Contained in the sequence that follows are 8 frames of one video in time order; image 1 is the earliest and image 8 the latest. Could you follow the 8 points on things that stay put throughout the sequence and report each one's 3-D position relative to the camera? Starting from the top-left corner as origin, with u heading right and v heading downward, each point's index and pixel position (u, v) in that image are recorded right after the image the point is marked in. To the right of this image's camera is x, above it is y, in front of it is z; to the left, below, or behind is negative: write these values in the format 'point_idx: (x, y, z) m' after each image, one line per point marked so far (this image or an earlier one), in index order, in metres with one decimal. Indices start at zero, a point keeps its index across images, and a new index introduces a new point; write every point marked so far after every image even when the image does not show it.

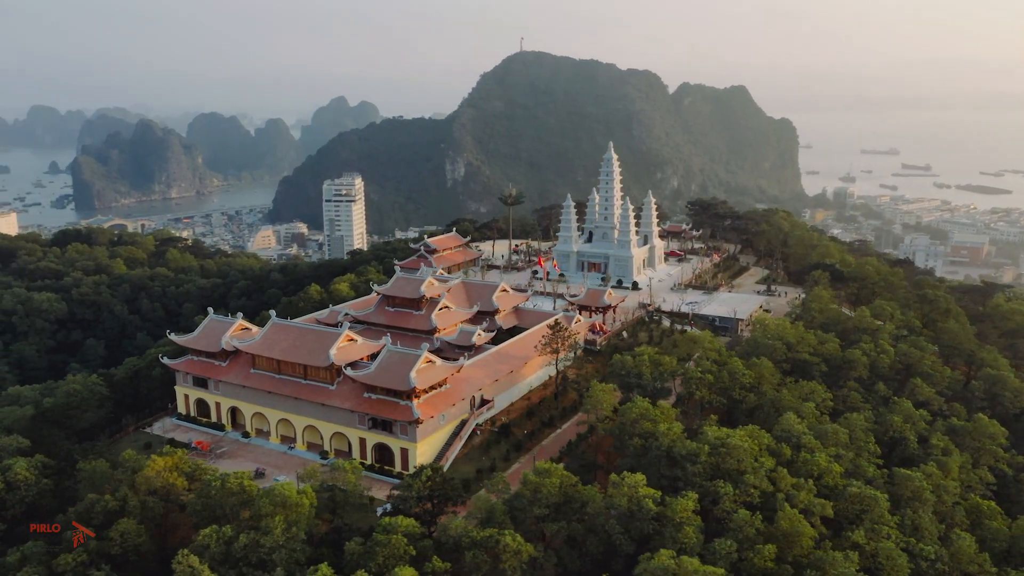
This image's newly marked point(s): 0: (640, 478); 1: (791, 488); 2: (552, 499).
0: (+2.7, -4.2, +18.2) m
1: (+6.6, -4.7, +19.5) m
2: (+0.8, -4.5, +17.8) m
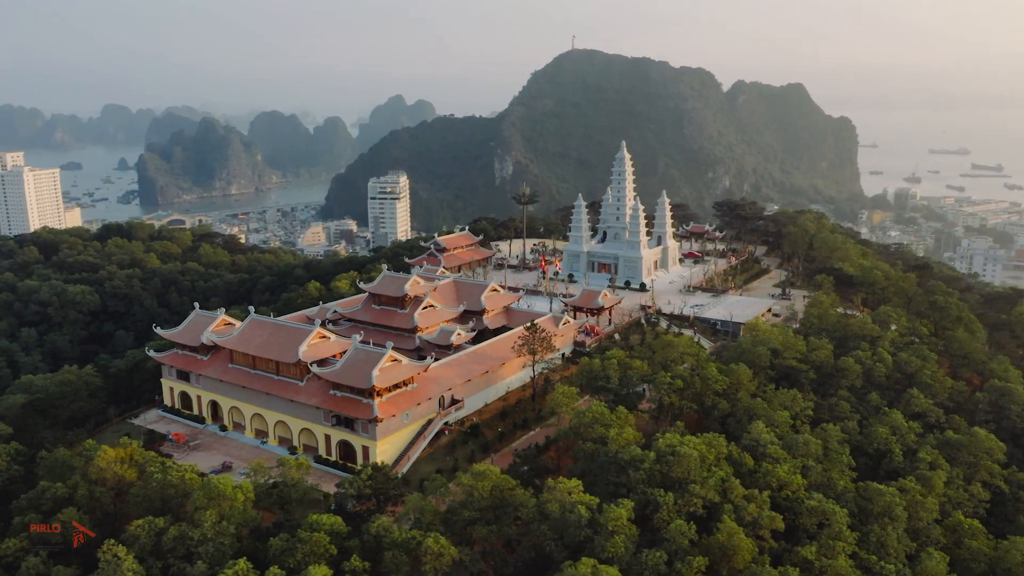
0: (+1.3, -4.3, +17.9) m
1: (+5.2, -4.8, +18.9) m
2: (-0.7, -4.5, +17.7) m
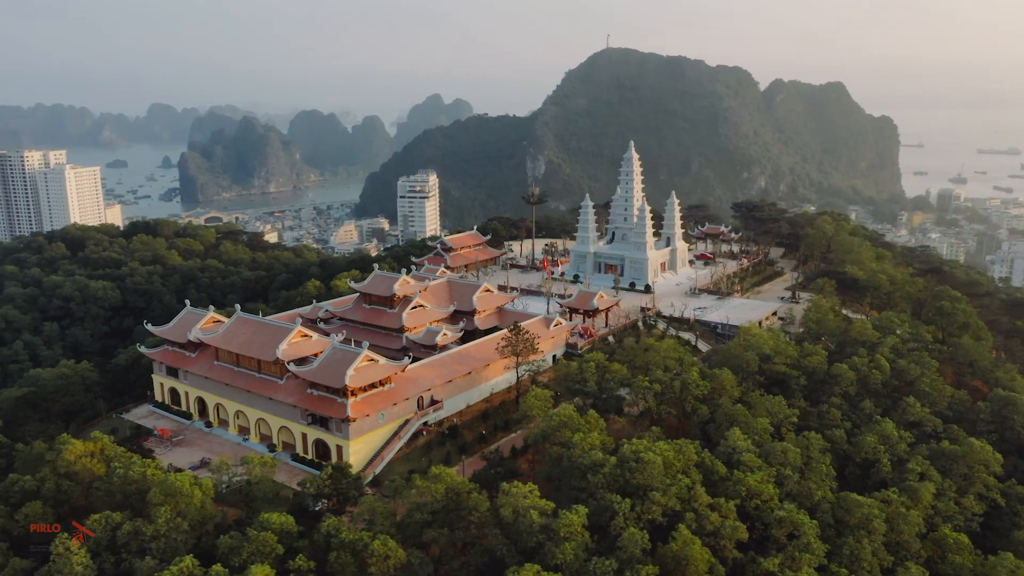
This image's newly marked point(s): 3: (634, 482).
0: (+0.4, -4.3, +17.7) m
1: (+4.3, -4.9, +18.6) m
2: (-1.6, -4.6, +17.6) m
3: (+2.7, -4.3, +18.6) m
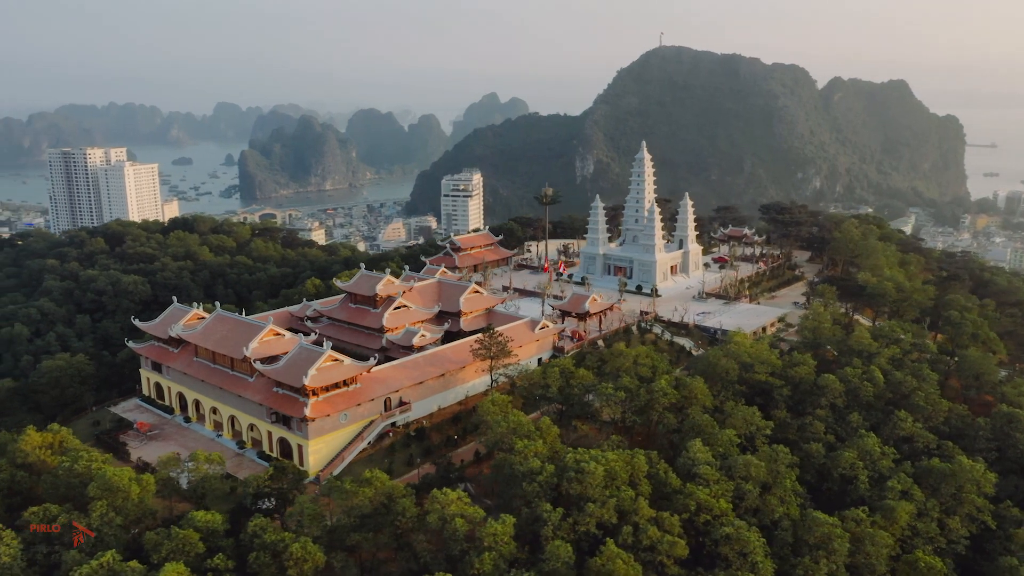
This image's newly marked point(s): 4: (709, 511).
0: (-1.1, -4.4, +17.4) m
1: (+2.9, -5.0, +18.0) m
2: (-3.1, -4.6, +17.5) m
3: (+1.3, -4.4, +18.2) m
4: (+4.5, -5.1, +19.2) m
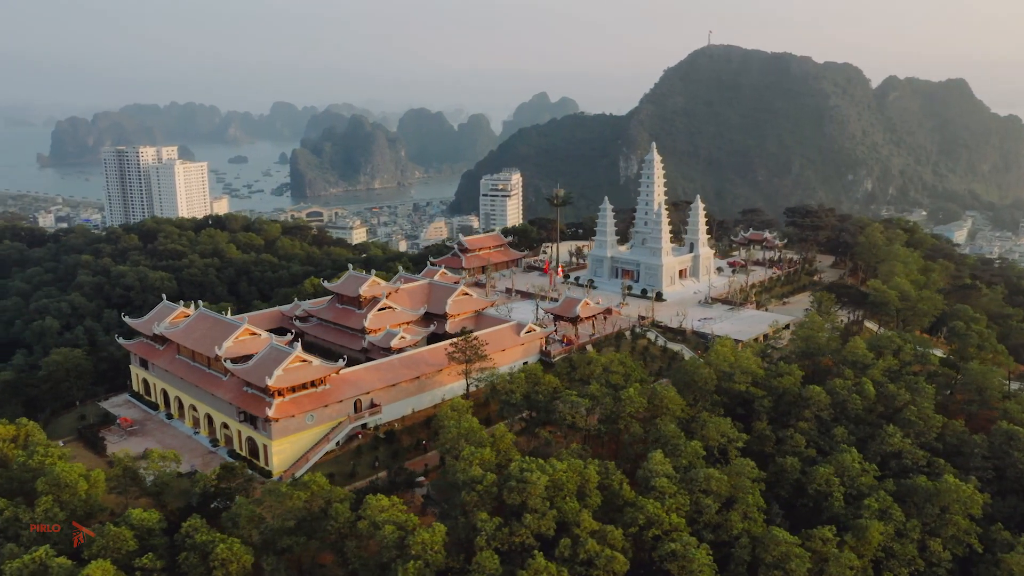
0: (-2.5, -4.5, +17.3) m
1: (+1.5, -5.2, +17.6) m
2: (-4.5, -4.7, +17.4) m
3: (0.0, -4.6, +17.8) m
4: (+3.3, -5.3, +18.6) m
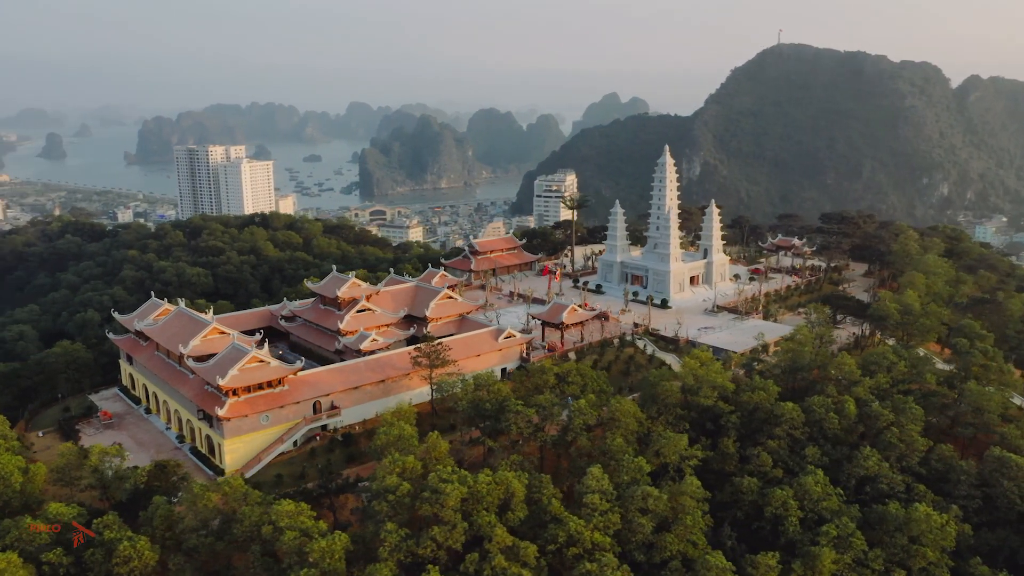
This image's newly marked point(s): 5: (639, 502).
0: (-4.4, -4.6, +17.1) m
1: (-0.4, -5.4, +17.1) m
2: (-6.3, -4.7, +17.5) m
3: (-1.8, -4.7, +17.5) m
4: (+1.4, -5.5, +17.9) m
5: (+2.9, -5.0, +19.4) m
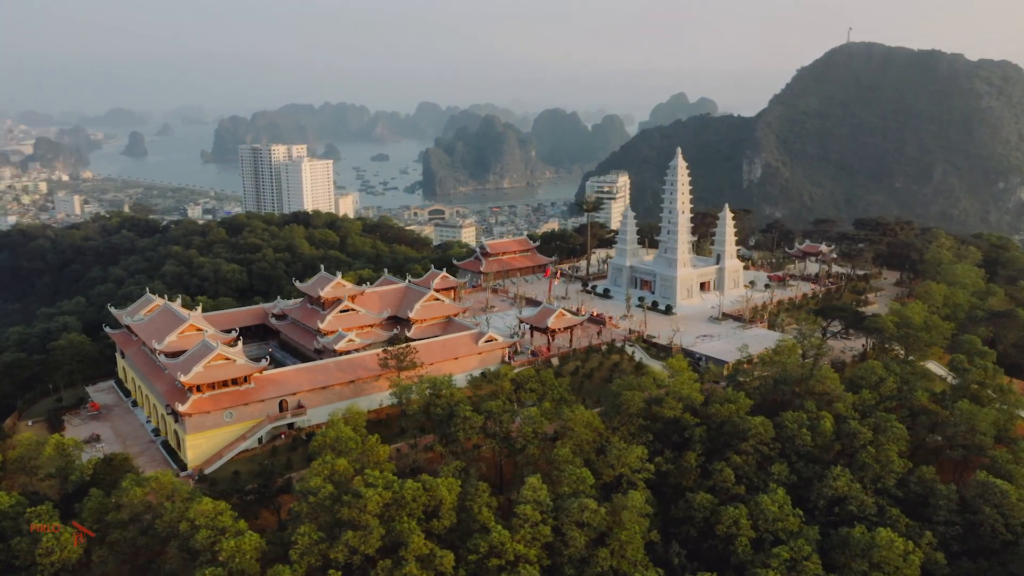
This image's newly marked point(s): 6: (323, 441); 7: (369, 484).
0: (-6.1, -4.6, +17.3) m
1: (-2.1, -5.5, +16.8) m
2: (-8.0, -4.7, +17.8) m
3: (-3.5, -4.8, +17.4) m
4: (-0.2, -5.6, +17.6) m
5: (+1.4, -5.1, +18.9) m
6: (-4.4, -3.6, +19.7) m
7: (-3.1, -4.3, +18.2) m
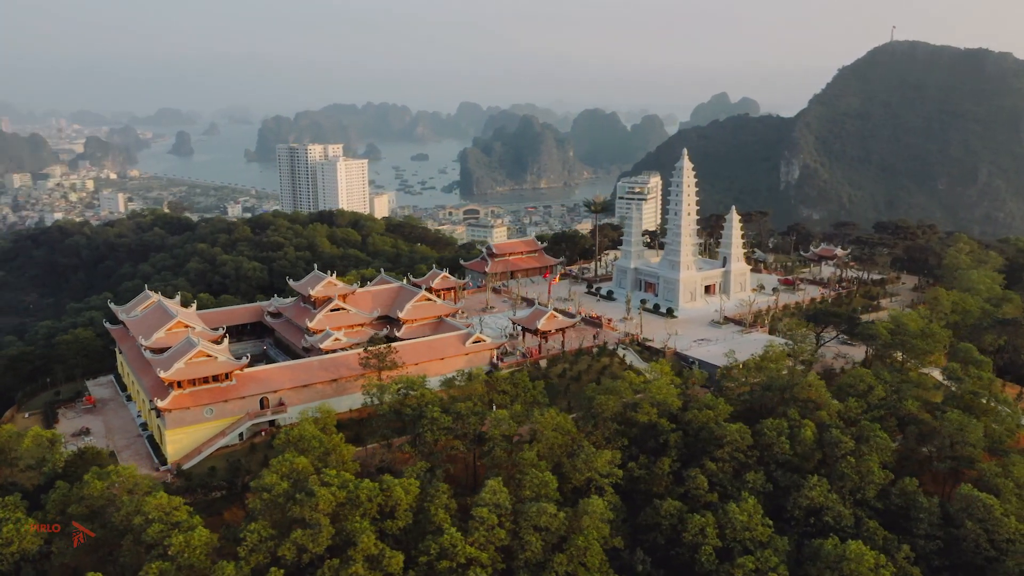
0: (-7.1, -4.6, +17.5) m
1: (-3.2, -5.5, +16.9) m
2: (-9.0, -4.6, +18.1) m
3: (-4.6, -4.8, +17.5) m
4: (-1.3, -5.7, +17.5) m
5: (+0.4, -5.2, +18.7) m
6: (-5.3, -3.6, +19.9) m
7: (-4.1, -4.3, +18.3) m
